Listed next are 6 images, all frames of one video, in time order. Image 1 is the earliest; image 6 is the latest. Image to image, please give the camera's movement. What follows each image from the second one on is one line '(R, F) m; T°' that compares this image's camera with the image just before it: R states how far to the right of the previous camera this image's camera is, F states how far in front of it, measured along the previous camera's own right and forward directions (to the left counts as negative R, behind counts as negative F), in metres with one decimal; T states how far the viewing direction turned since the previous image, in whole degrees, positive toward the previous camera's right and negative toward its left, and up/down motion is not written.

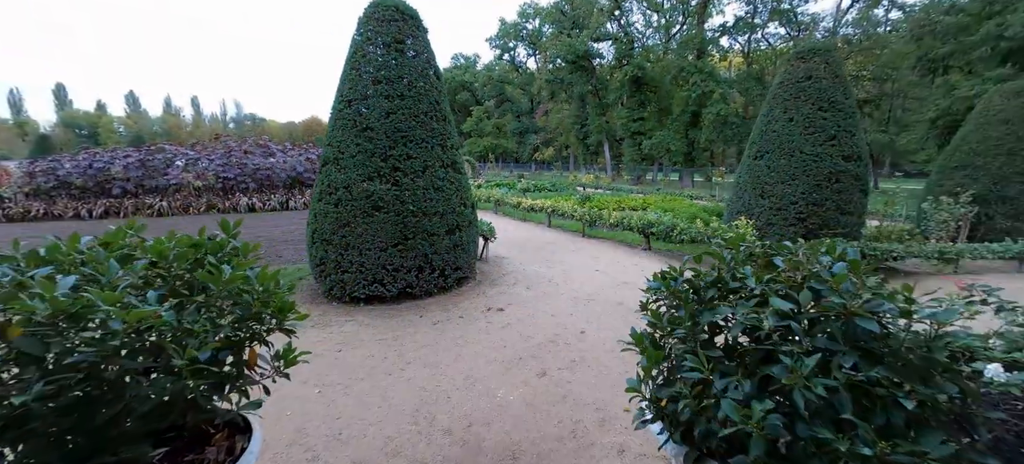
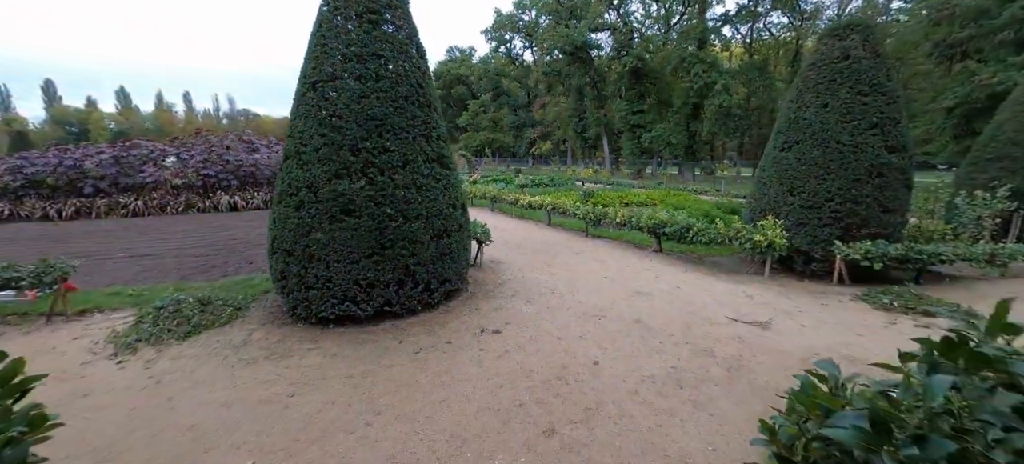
(0.0, +0.7) m; 0°
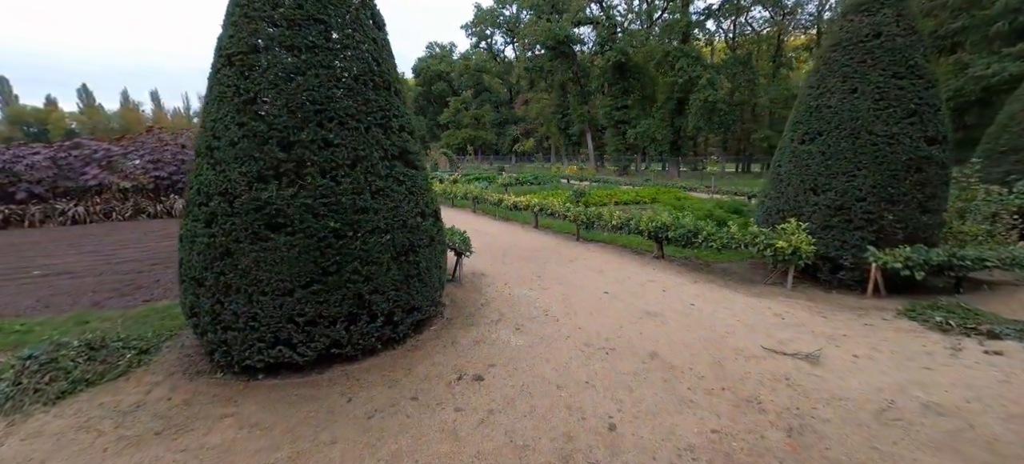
(0.0, +0.9) m; +2°
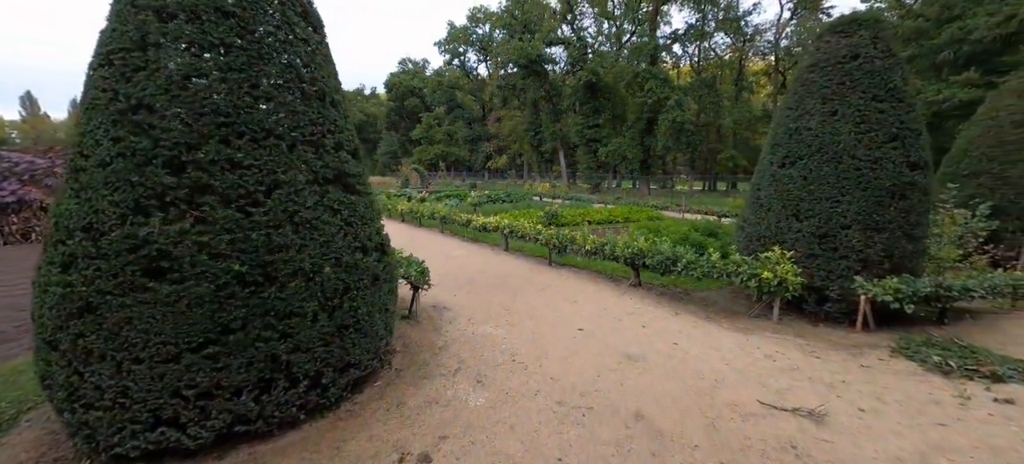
(+0.1, +0.5) m; +4°
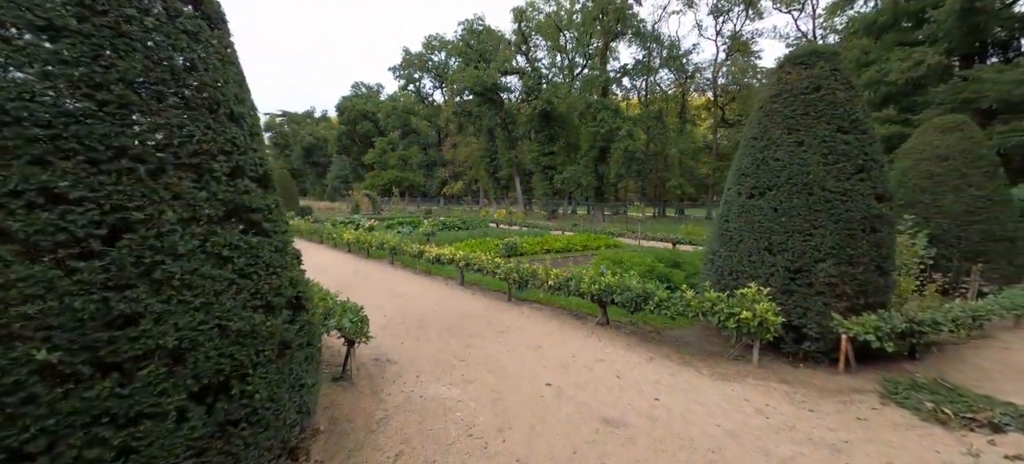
(0.0, +0.6) m; +6°
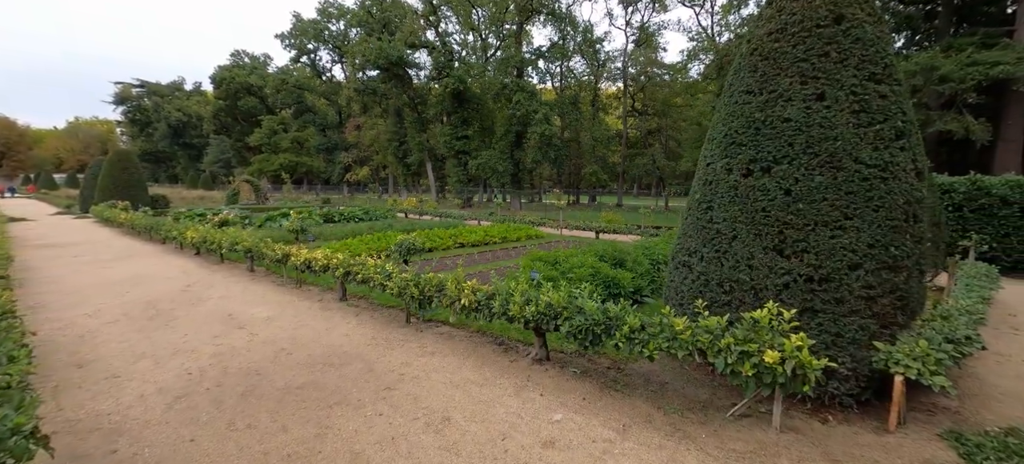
(+0.2, +1.9) m; +11°
